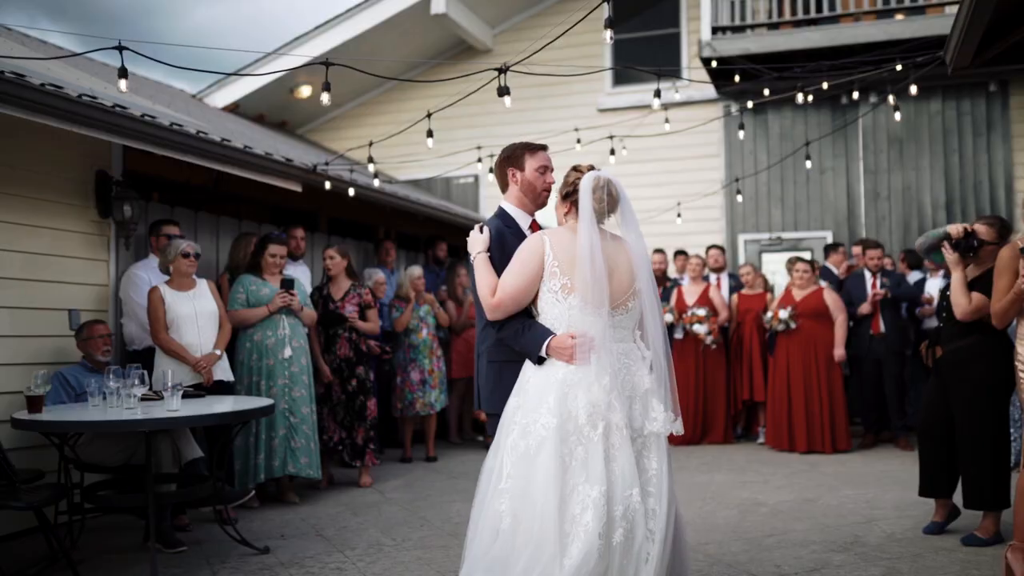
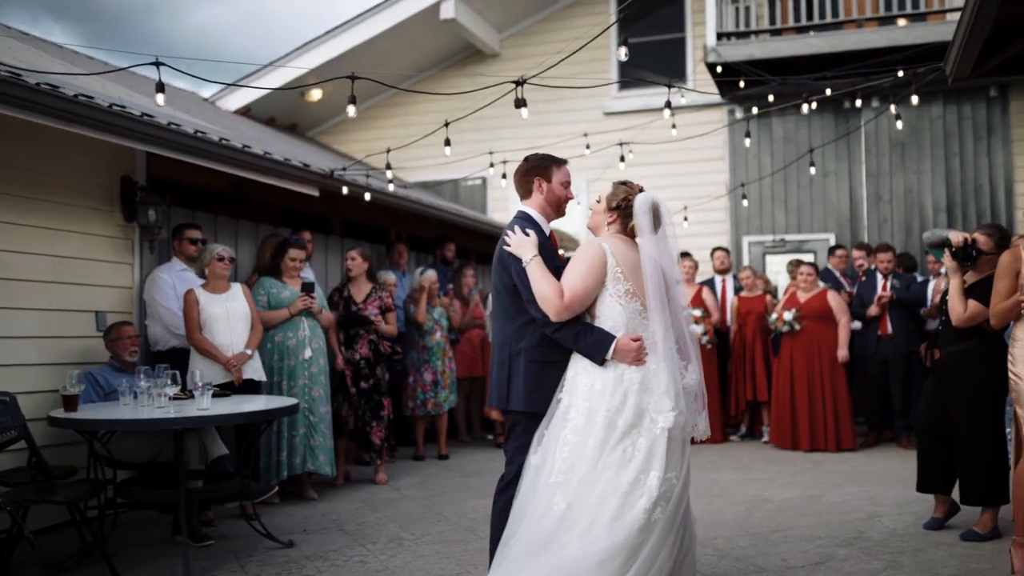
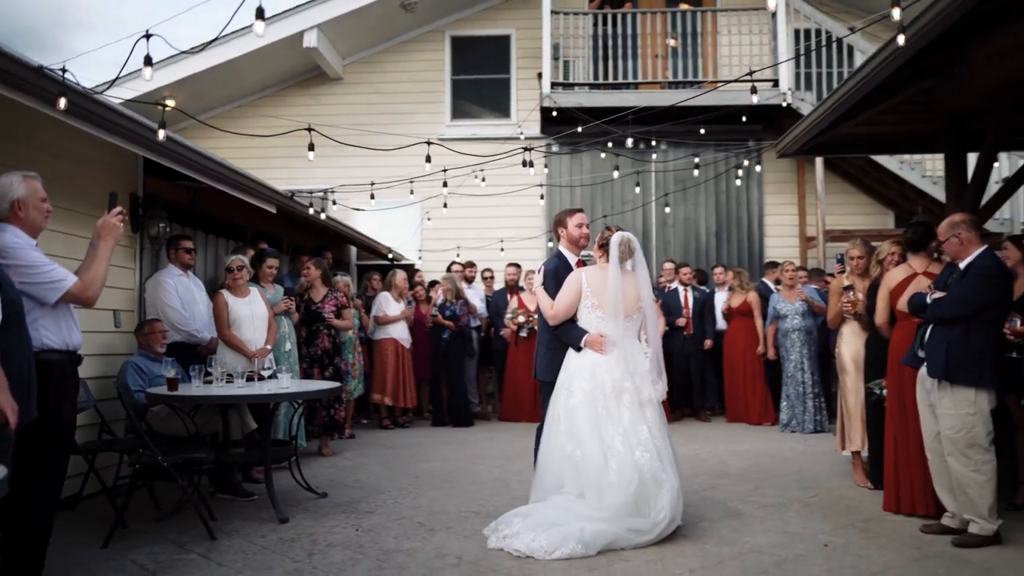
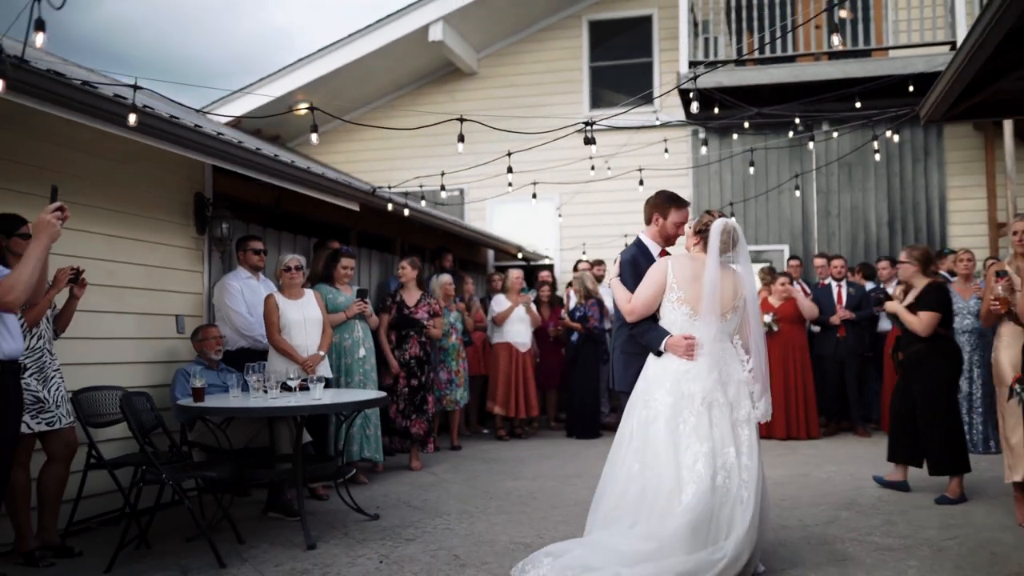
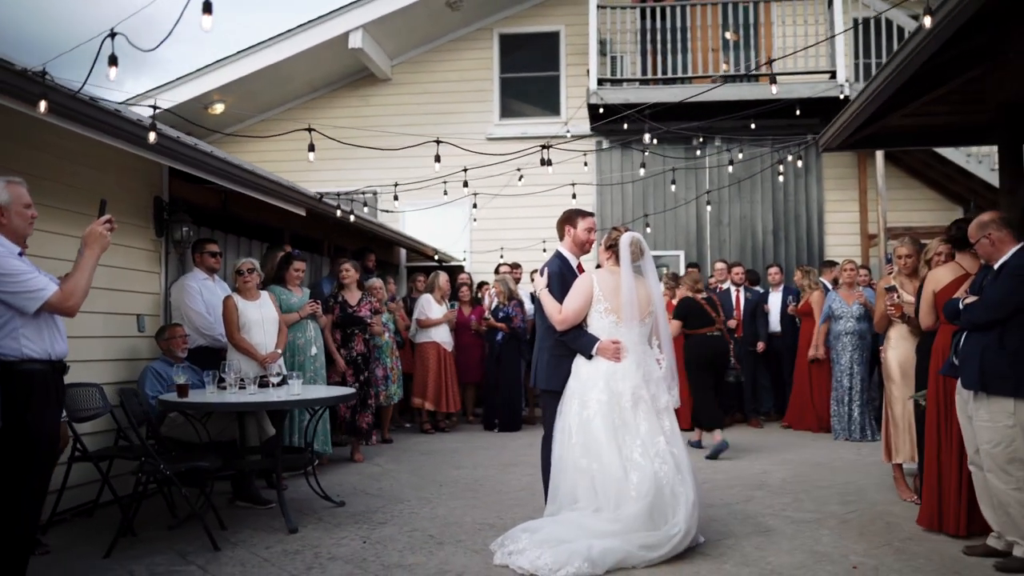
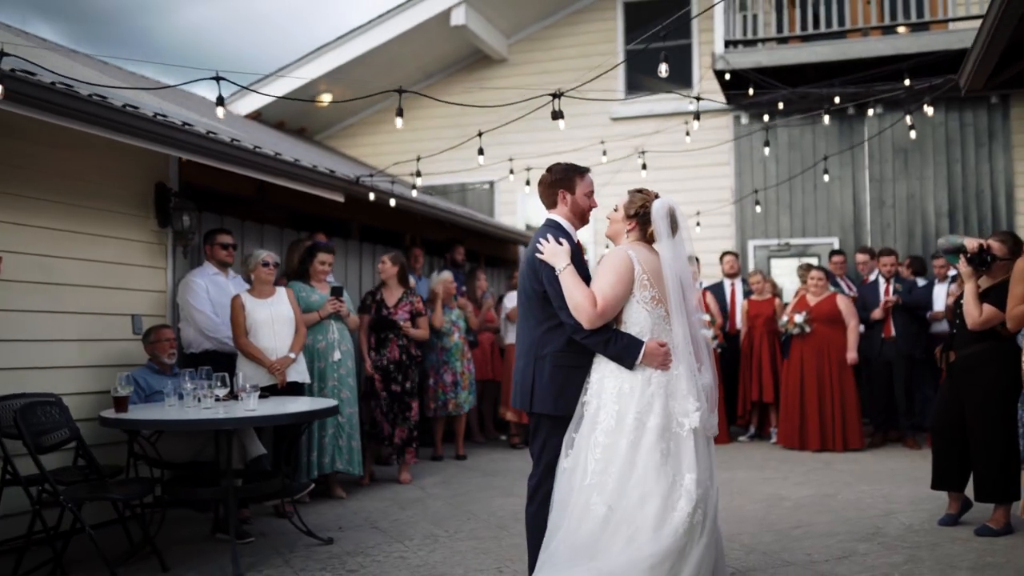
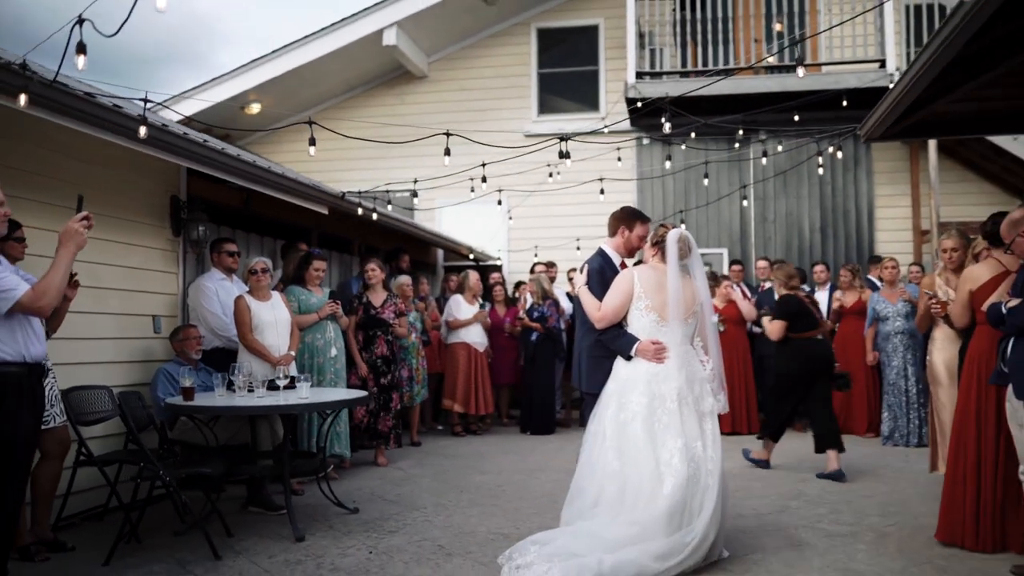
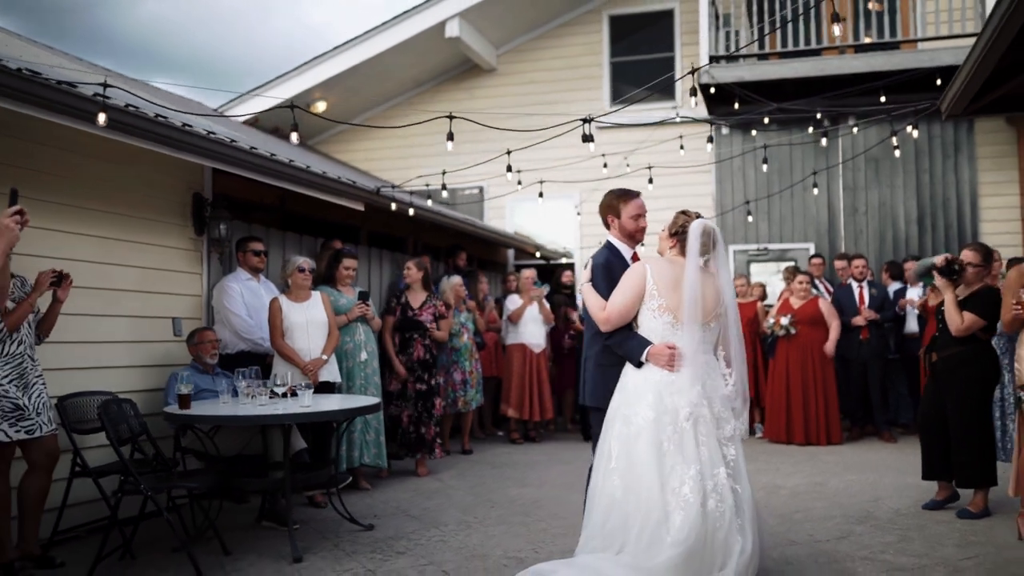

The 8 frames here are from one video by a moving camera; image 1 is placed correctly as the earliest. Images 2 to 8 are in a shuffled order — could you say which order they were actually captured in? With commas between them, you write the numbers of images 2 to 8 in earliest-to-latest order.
2, 6, 8, 4, 7, 5, 3
